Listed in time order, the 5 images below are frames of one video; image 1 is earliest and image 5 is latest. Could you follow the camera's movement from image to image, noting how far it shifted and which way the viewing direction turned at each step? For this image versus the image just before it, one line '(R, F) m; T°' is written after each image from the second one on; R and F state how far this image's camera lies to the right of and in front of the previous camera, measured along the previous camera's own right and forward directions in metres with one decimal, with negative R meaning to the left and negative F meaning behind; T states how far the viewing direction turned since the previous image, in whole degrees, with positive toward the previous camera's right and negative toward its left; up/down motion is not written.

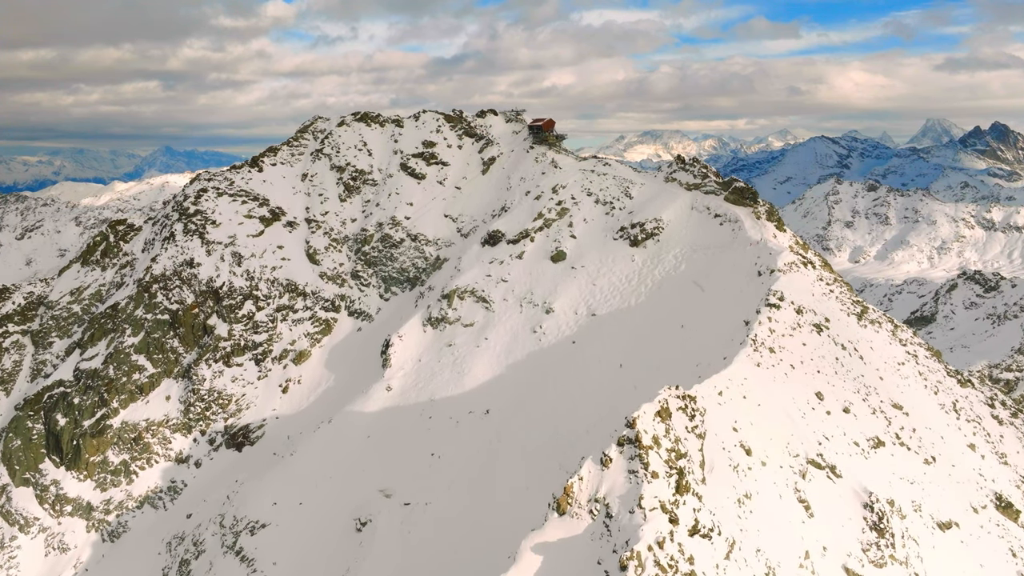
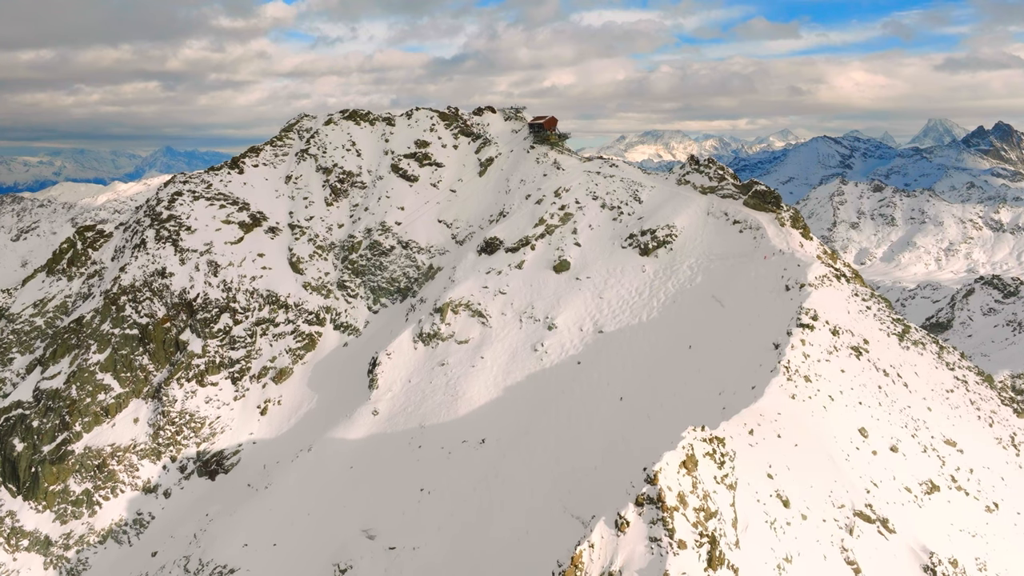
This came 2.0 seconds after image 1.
(+0.2, +5.2) m; 0°
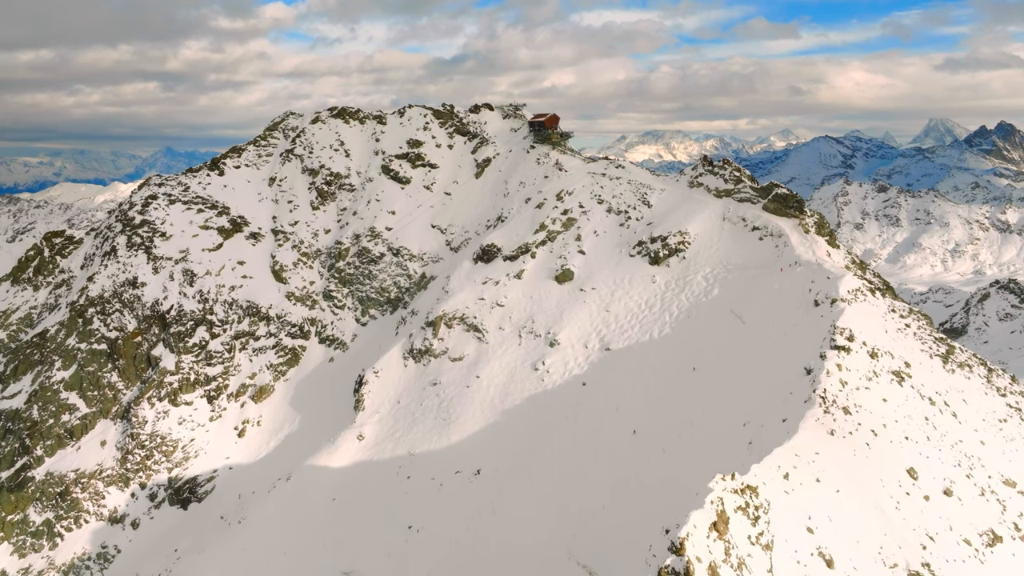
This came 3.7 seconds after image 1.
(+0.2, +4.5) m; 0°
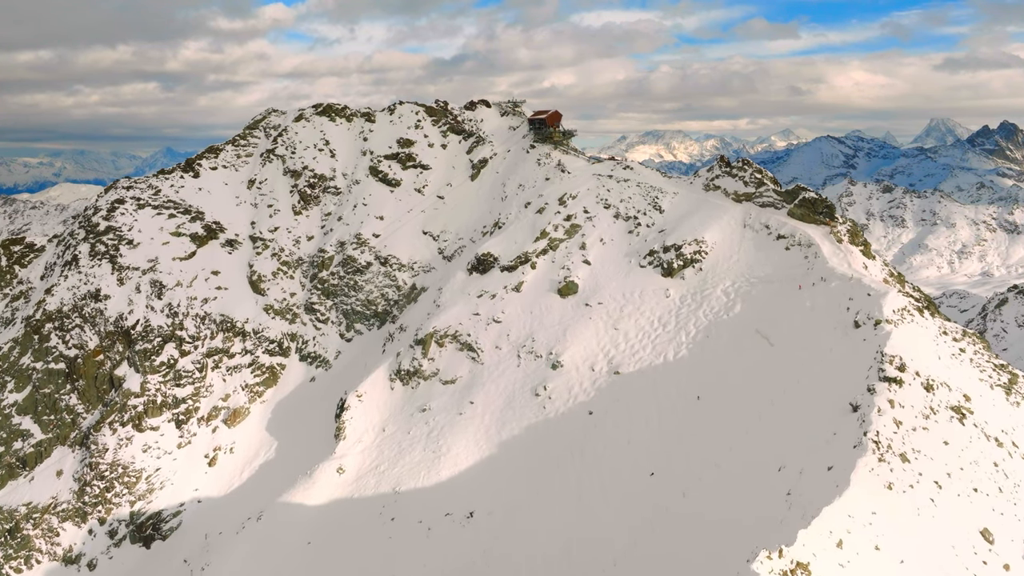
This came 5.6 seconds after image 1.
(+0.2, +4.9) m; 0°
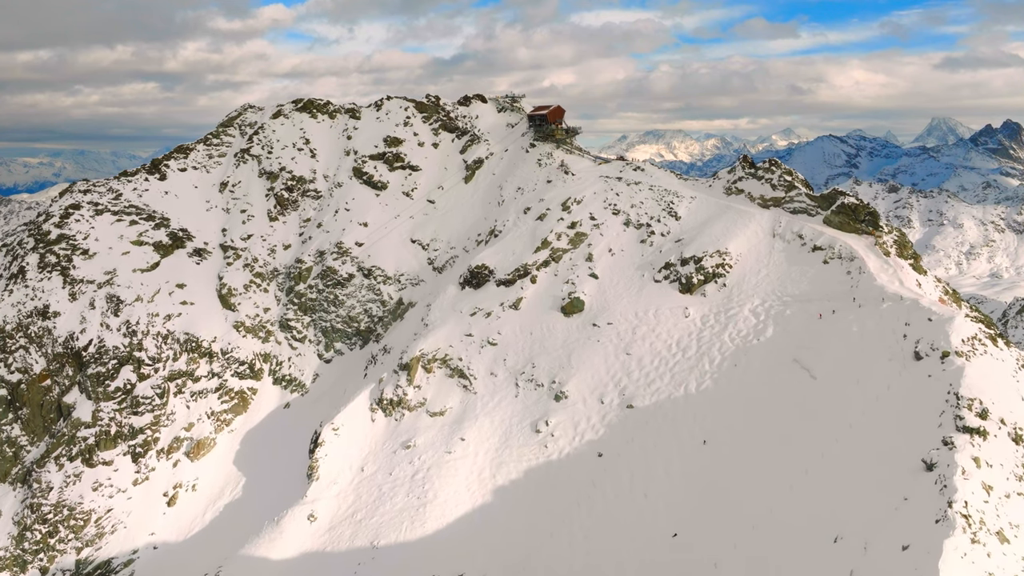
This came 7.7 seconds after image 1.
(+0.2, +5.5) m; 0°
